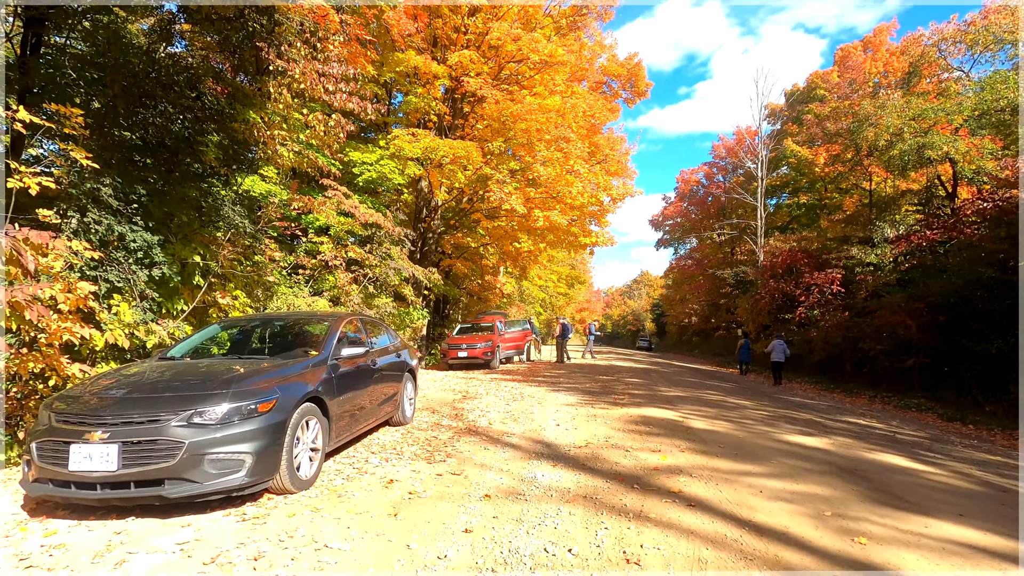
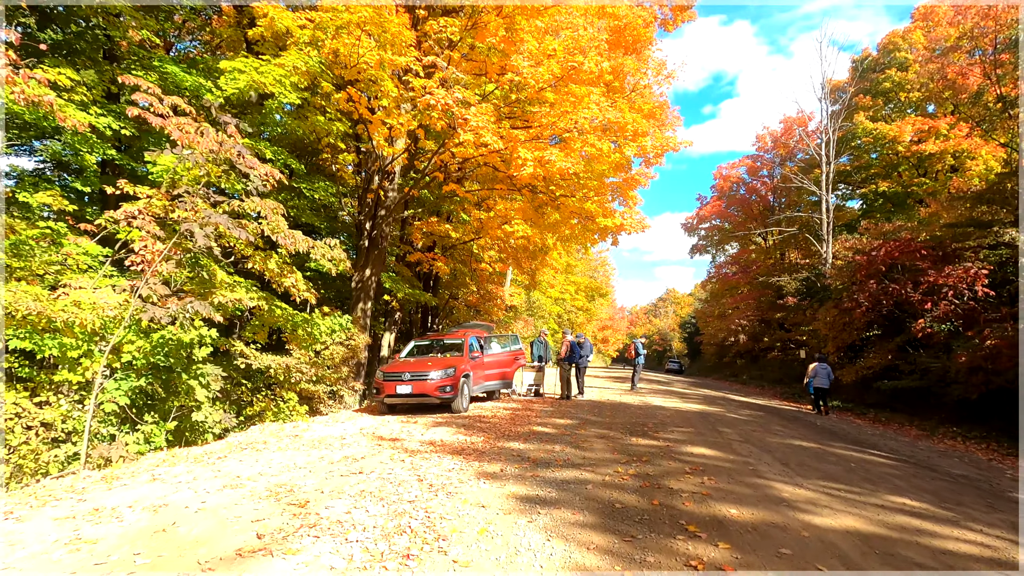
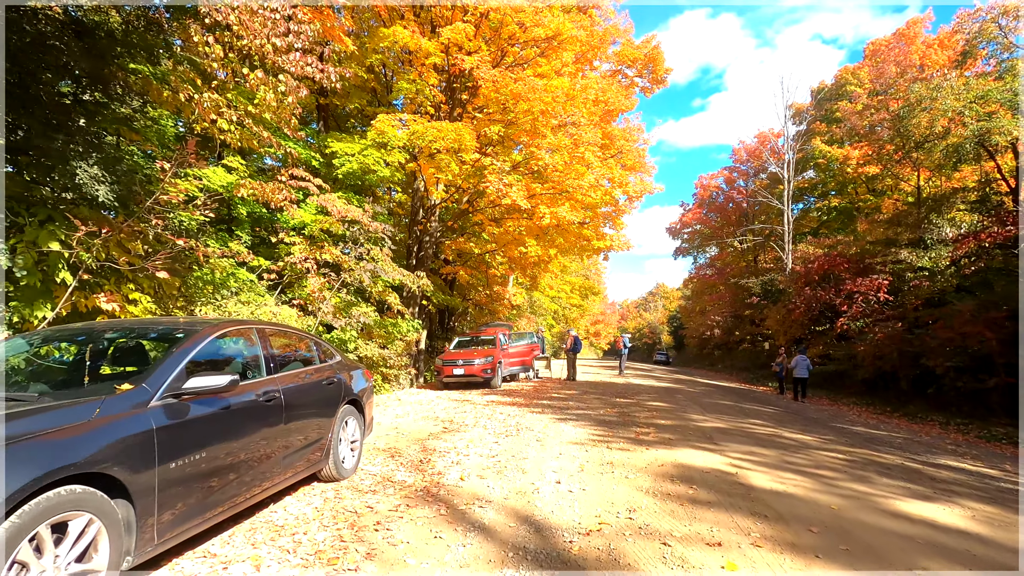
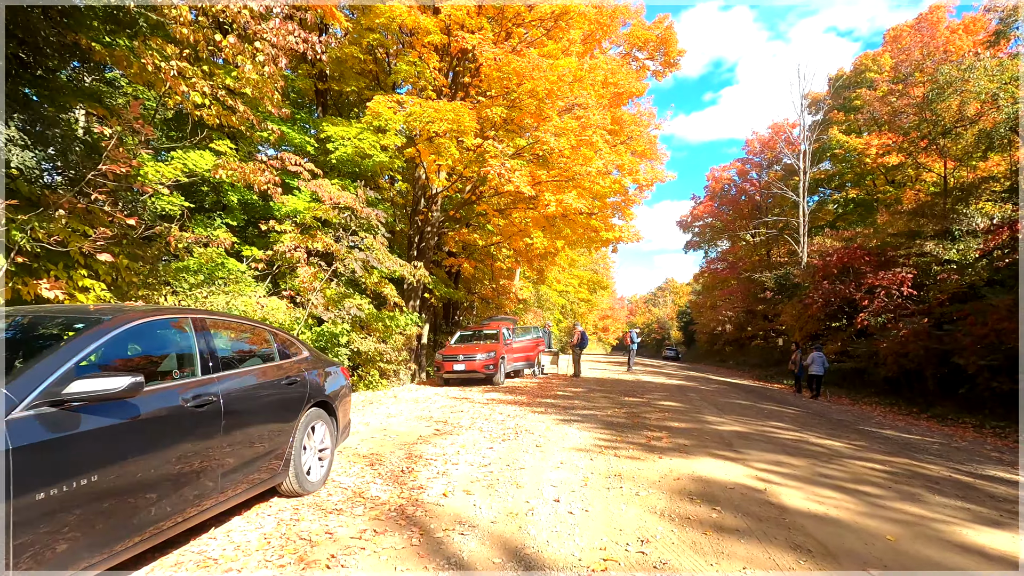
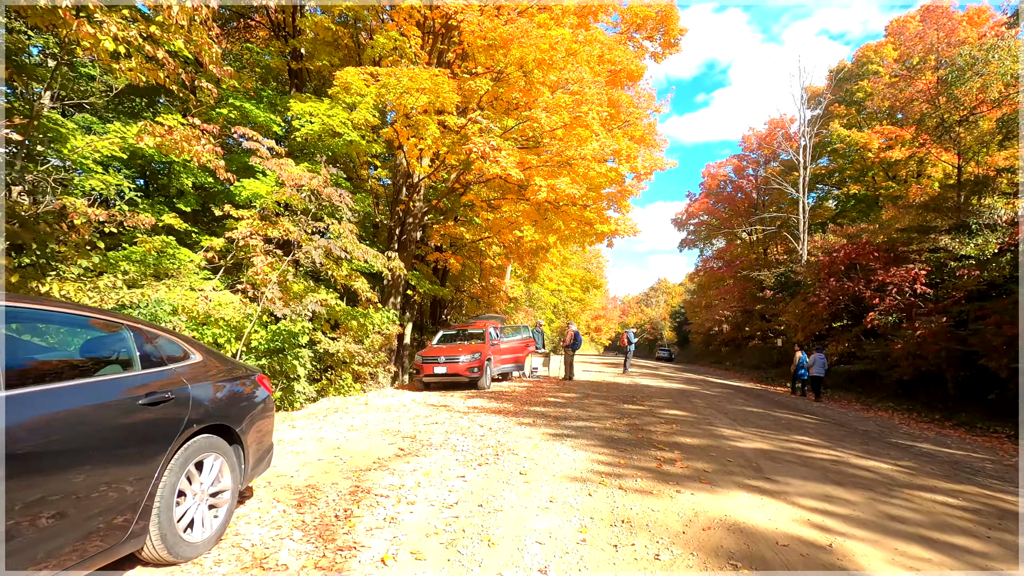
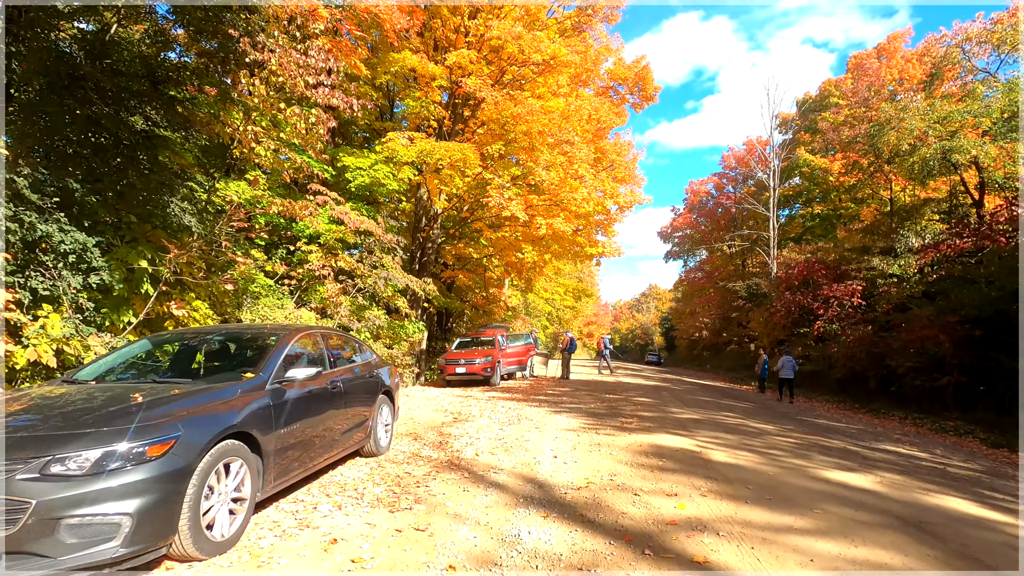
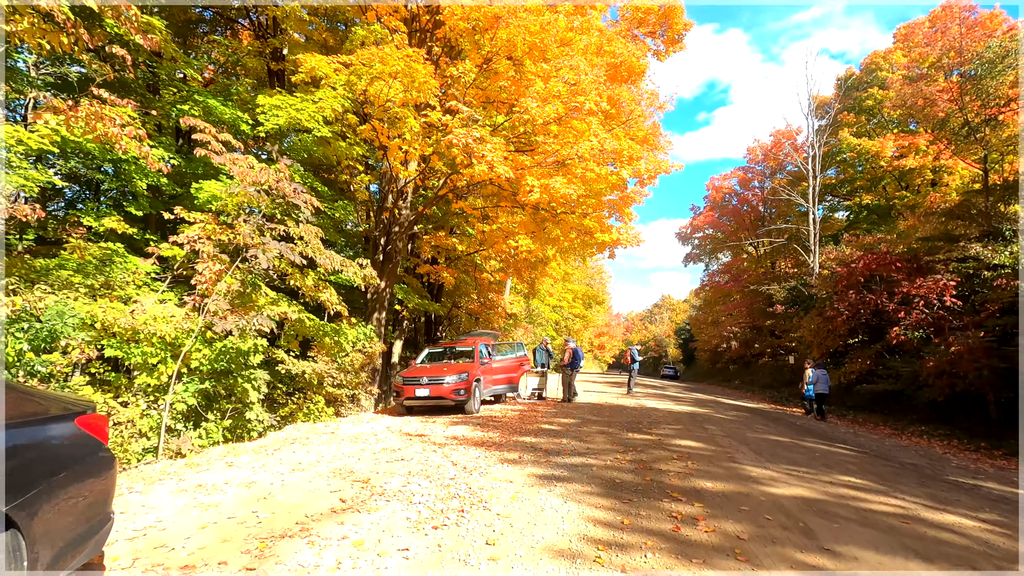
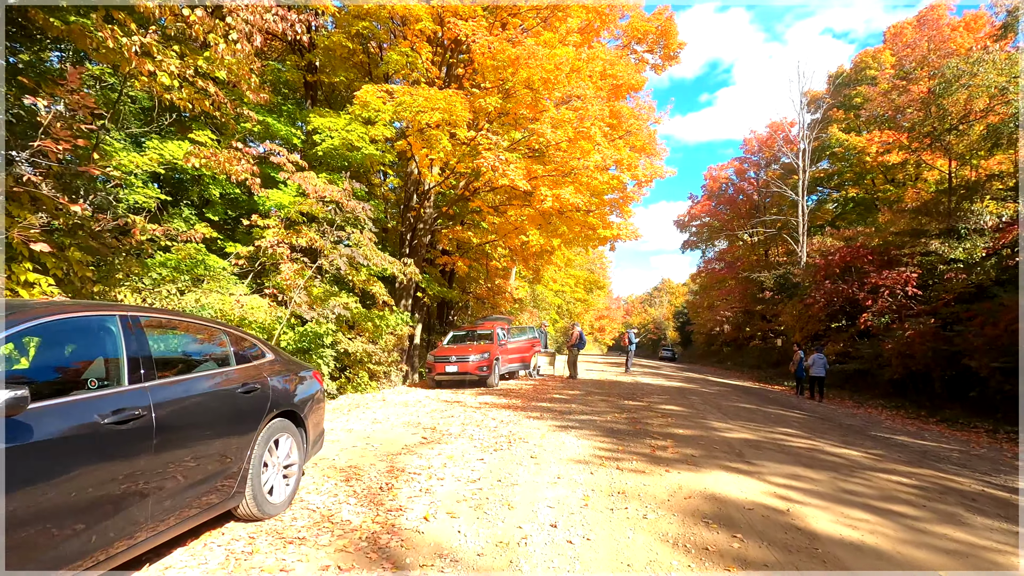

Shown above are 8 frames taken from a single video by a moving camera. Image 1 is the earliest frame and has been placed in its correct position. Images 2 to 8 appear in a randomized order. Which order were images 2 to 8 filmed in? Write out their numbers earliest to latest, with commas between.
6, 3, 4, 8, 5, 7, 2
